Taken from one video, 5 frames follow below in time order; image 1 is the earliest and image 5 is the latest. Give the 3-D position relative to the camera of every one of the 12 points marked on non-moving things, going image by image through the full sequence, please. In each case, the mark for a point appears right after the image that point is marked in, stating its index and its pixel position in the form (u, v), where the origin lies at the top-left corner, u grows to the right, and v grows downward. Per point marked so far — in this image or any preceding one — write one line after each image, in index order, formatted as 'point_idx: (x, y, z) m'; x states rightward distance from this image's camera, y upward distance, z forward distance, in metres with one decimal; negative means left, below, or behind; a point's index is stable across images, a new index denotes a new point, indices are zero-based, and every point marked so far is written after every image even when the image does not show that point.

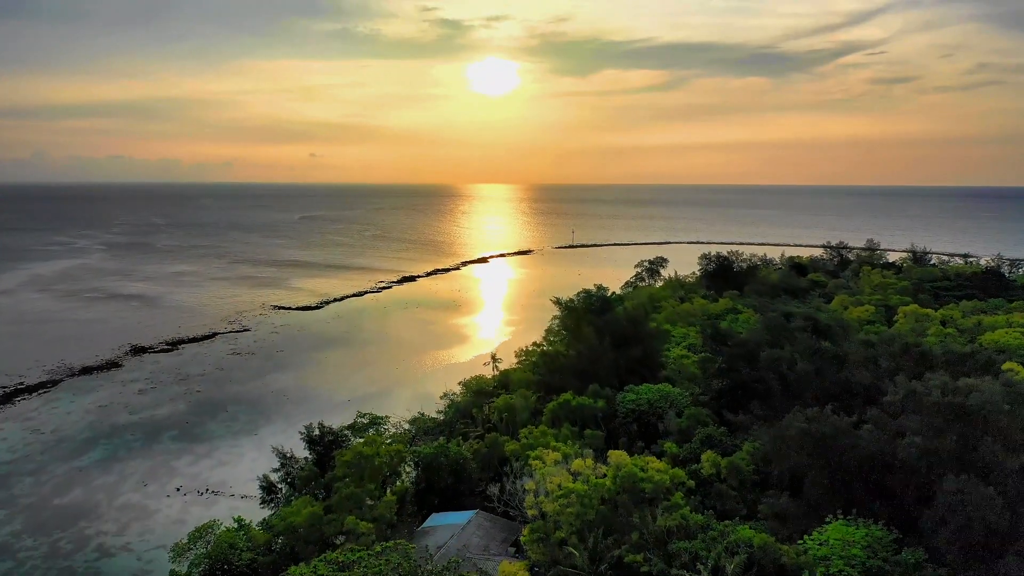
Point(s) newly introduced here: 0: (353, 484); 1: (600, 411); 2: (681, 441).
0: (-4.5, -5.5, +15.0) m
1: (+3.0, -4.3, +18.7) m
2: (+5.2, -4.8, +16.8) m
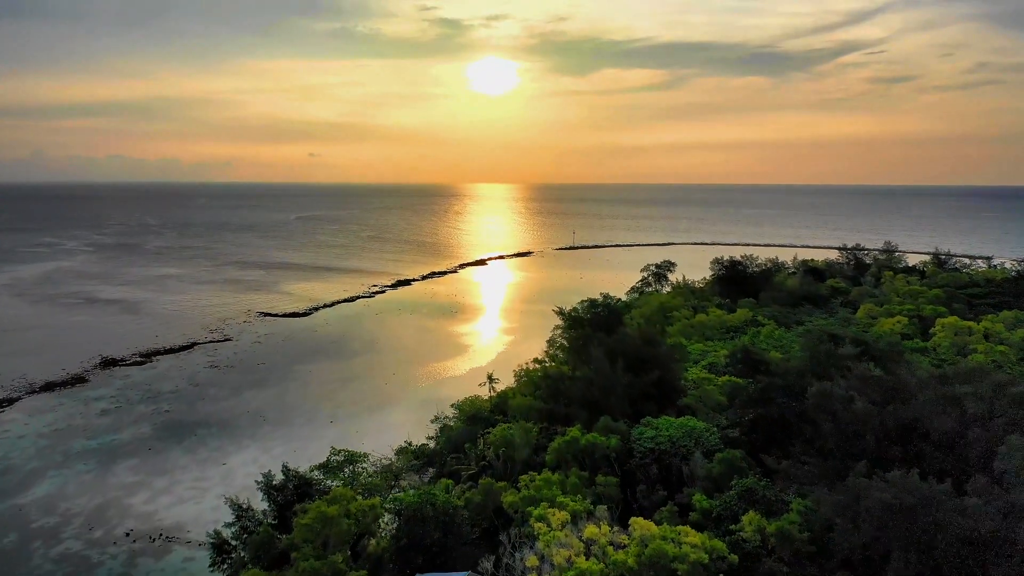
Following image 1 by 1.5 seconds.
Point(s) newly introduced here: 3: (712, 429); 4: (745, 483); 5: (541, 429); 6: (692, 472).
0: (-4.5, -6.0, +12.3) m
1: (+3.0, -4.8, +15.9) m
2: (+5.2, -5.3, +14.0) m
3: (+6.1, -4.3, +16.4) m
4: (+5.6, -4.7, +13.0) m
5: (+1.0, -4.9, +18.7) m
6: (+4.9, -5.0, +14.8) m
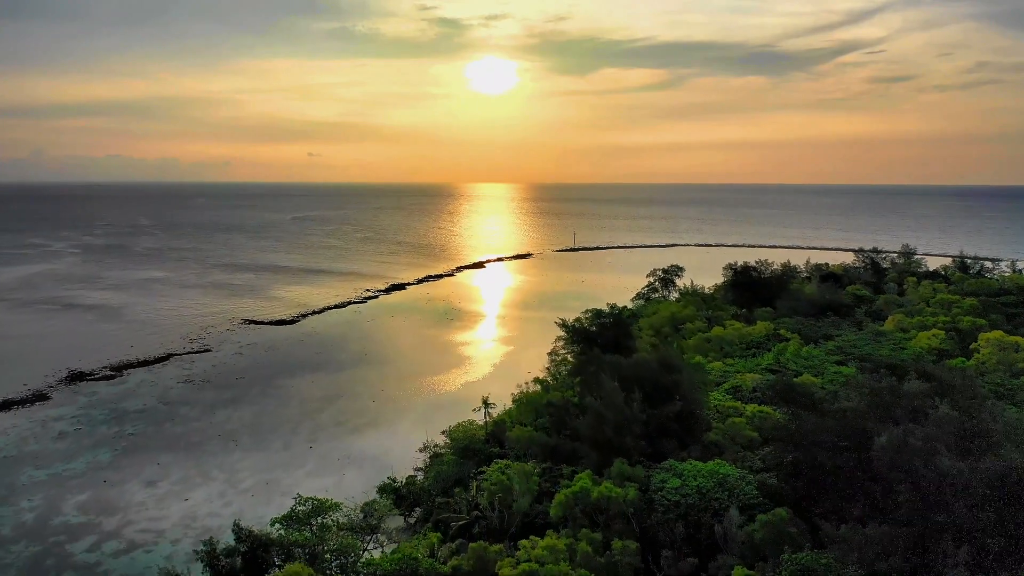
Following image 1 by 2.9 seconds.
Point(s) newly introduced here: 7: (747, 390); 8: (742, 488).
0: (-4.6, -6.6, +9.6) m
1: (+2.9, -5.3, +13.3) m
2: (+5.1, -5.8, +11.4) m
3: (+6.0, -4.8, +13.8) m
4: (+5.5, -5.2, +10.4) m
5: (+0.9, -5.5, +16.1) m
6: (+4.9, -5.6, +12.2) m
7: (+8.4, -3.6, +19.2) m
8: (+5.7, -4.9, +13.2) m
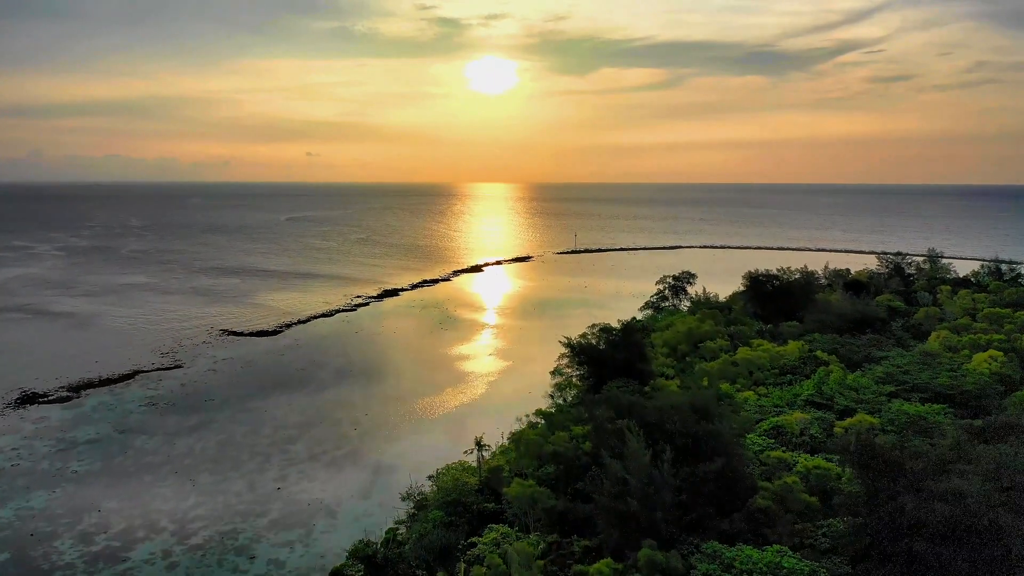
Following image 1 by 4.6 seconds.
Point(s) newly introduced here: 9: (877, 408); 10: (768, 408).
0: (-4.6, -7.3, +6.4) m
1: (+2.9, -6.0, +10.0) m
2: (+5.1, -6.5, +8.1) m
3: (+6.0, -5.5, +10.5) m
4: (+5.5, -5.9, +7.1) m
5: (+0.9, -6.1, +12.8) m
6: (+4.8, -6.3, +8.9) m
7: (+8.3, -4.3, +15.9) m
8: (+5.6, -5.6, +9.9) m
9: (+12.0, -3.9, +17.7) m
10: (+8.8, -4.0, +18.7) m
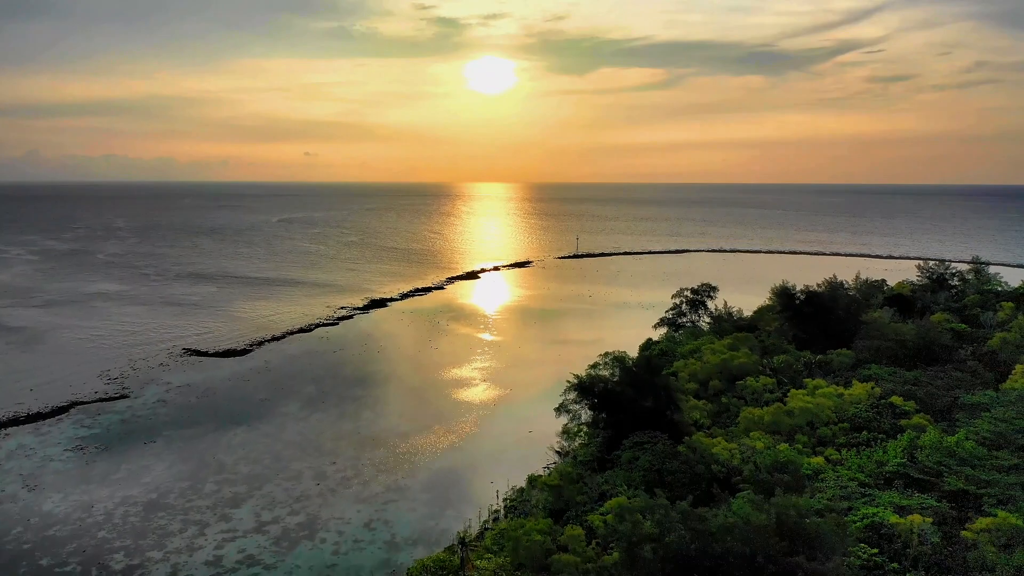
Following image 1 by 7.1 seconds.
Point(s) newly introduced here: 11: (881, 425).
0: (-4.7, -8.3, +1.6) m
1: (+2.8, -7.0, +5.2) m
2: (+5.0, -7.5, +3.4) m
3: (+5.9, -6.5, +5.8) m
4: (+5.4, -6.9, +2.3) m
5: (+0.8, -7.2, +8.0) m
6: (+4.7, -7.3, +4.1) m
7: (+8.2, -5.3, +11.2) m
8: (+5.5, -6.6, +5.1) m
9: (+11.9, -4.9, +12.9) m
10: (+8.7, -5.0, +13.9) m
11: (+11.7, -4.4, +16.9) m
